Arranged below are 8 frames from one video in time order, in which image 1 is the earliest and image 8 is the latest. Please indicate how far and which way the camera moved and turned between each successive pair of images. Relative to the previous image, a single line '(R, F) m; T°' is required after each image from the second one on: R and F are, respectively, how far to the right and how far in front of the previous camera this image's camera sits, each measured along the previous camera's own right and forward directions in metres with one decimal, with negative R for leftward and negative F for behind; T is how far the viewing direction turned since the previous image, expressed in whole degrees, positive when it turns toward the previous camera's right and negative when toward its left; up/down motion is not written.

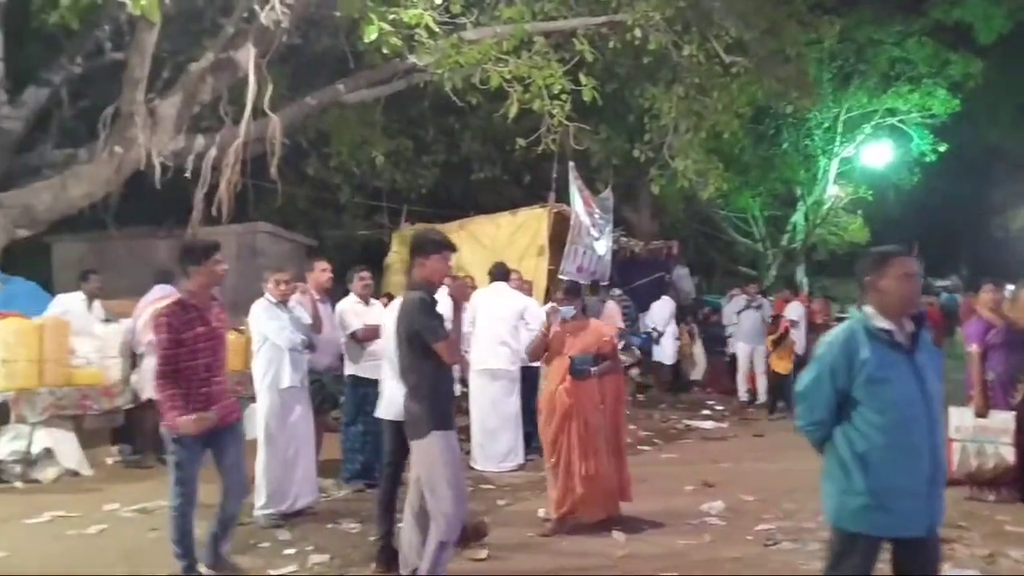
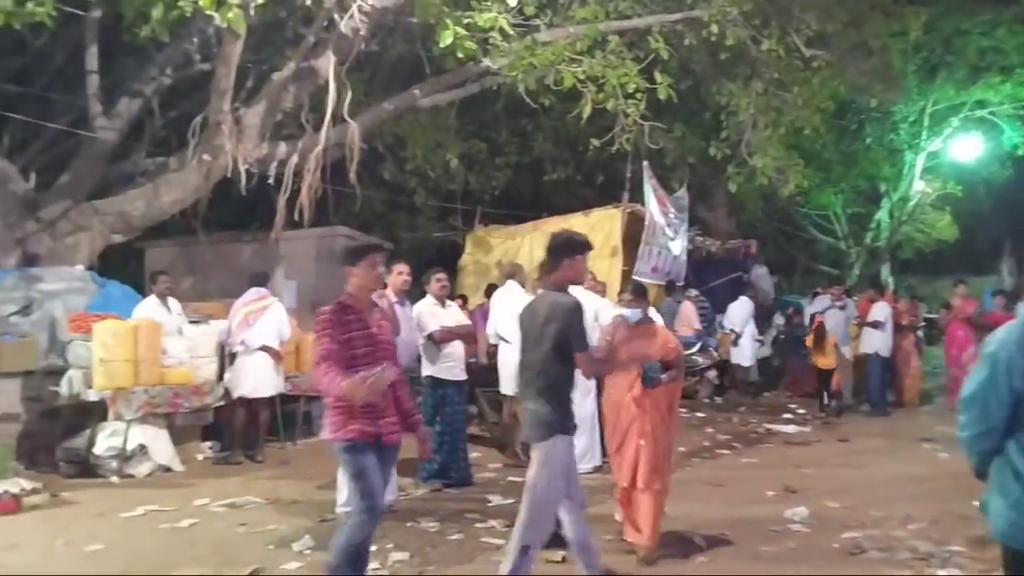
(0.0, 0.0) m; -5°
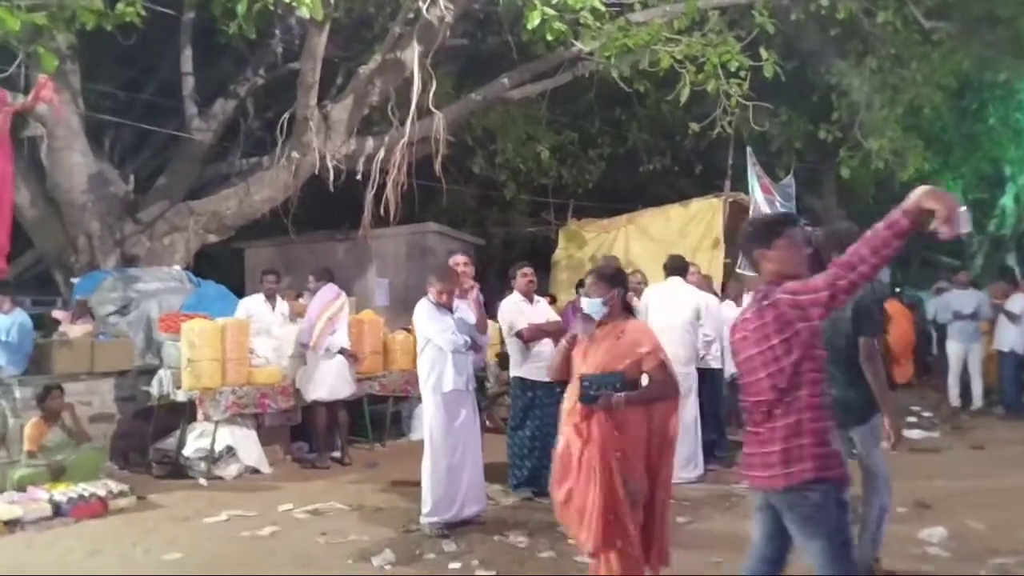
(0.0, +0.6) m; -7°
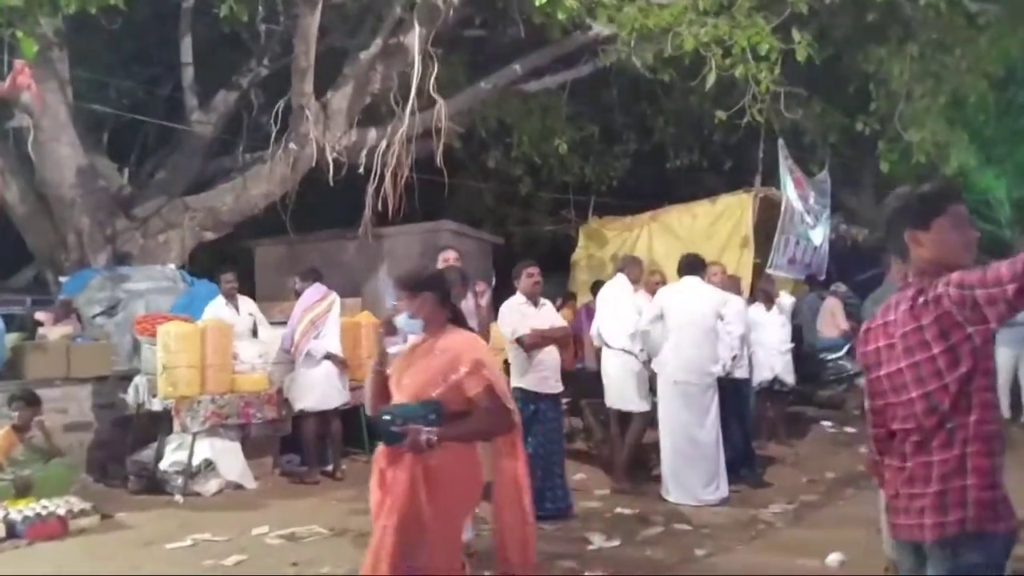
(+0.2, +0.8) m; -2°
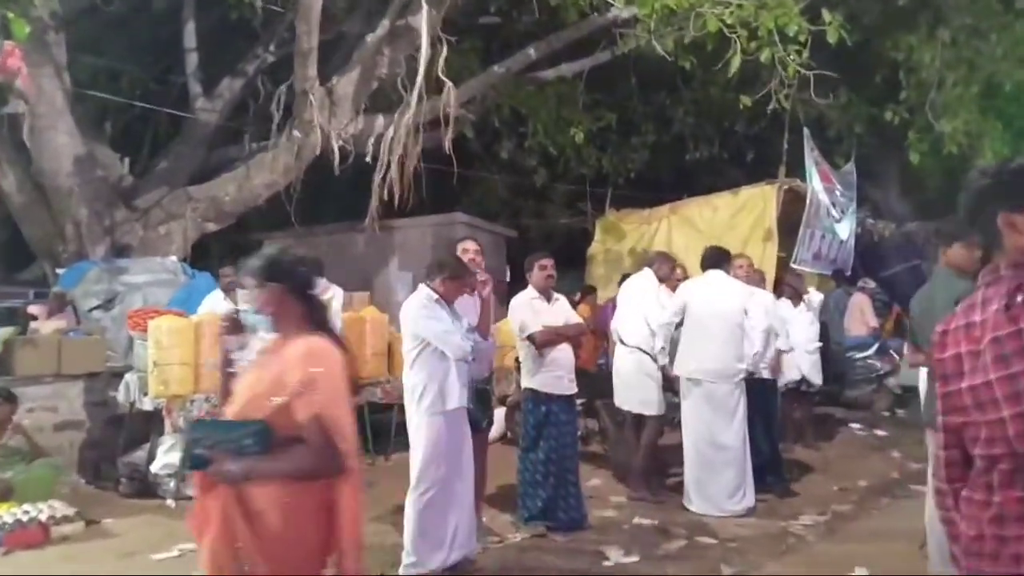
(0.0, +0.5) m; -1°
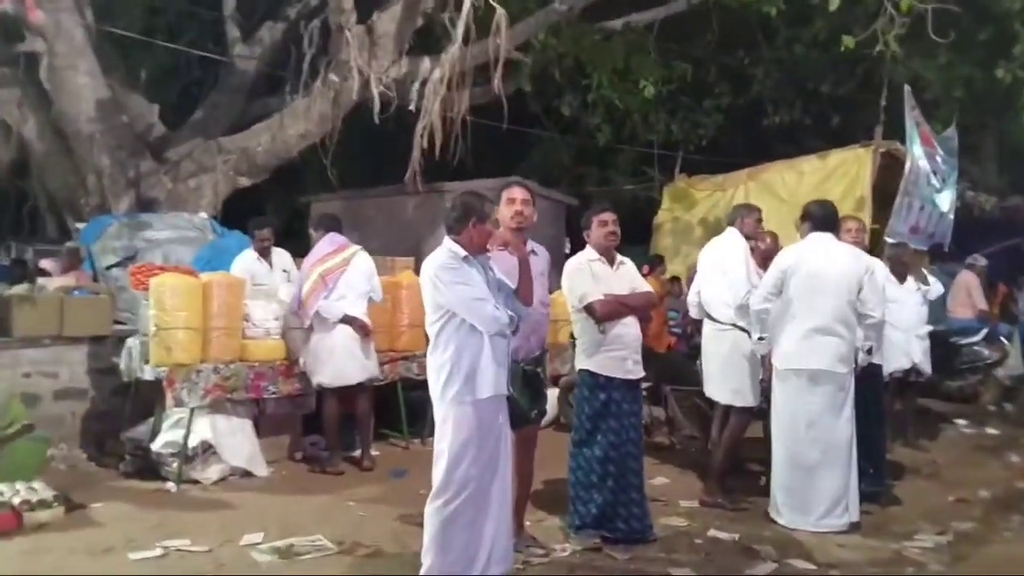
(0.0, +1.2) m; -4°
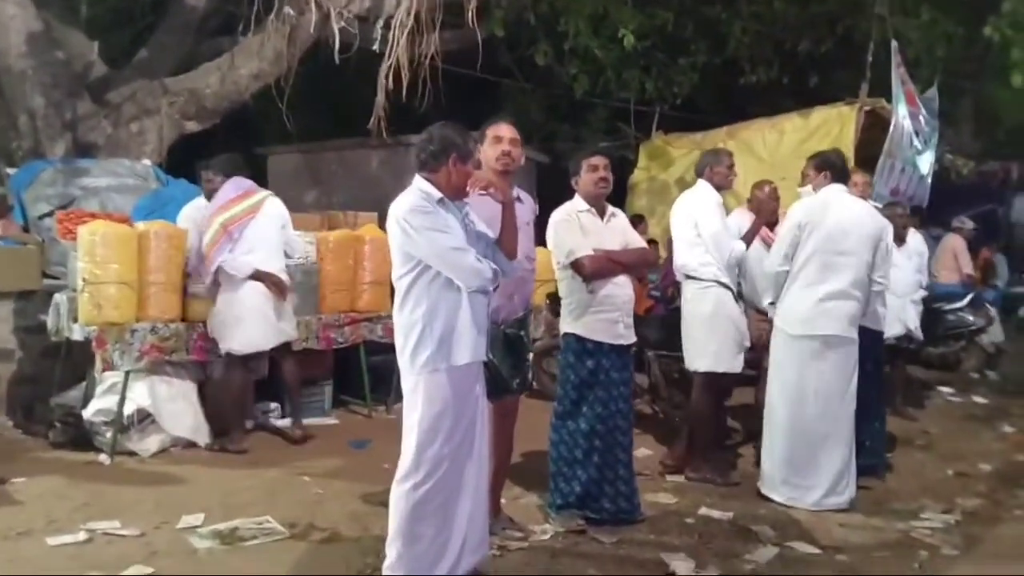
(-0.1, +0.6) m; +2°
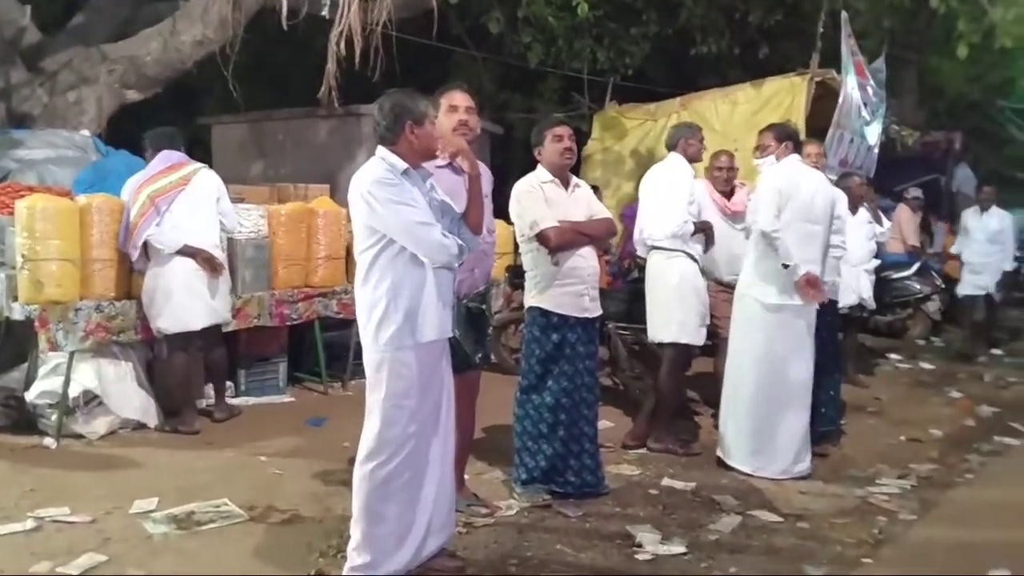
(-0.1, +0.1) m; +3°
